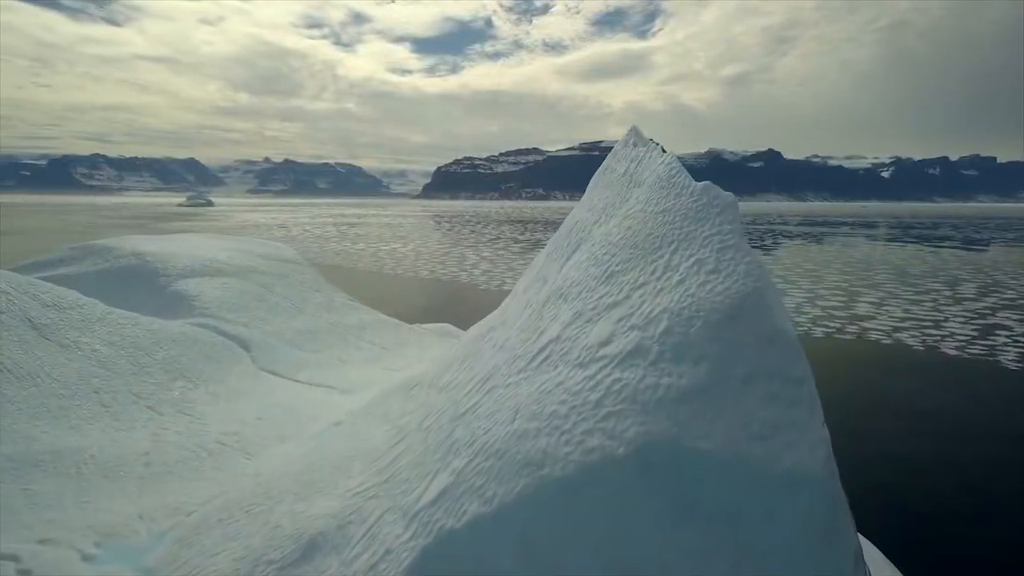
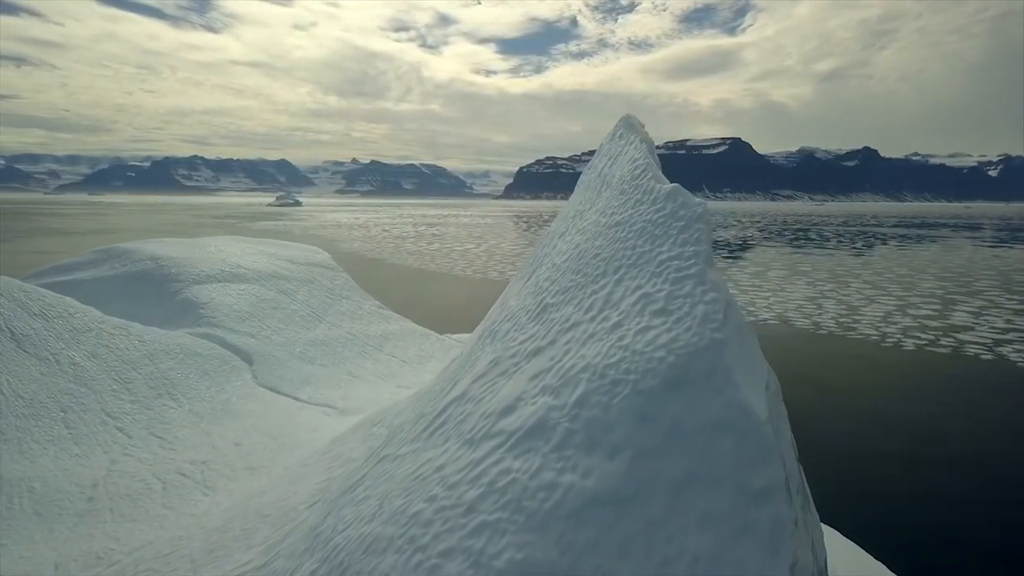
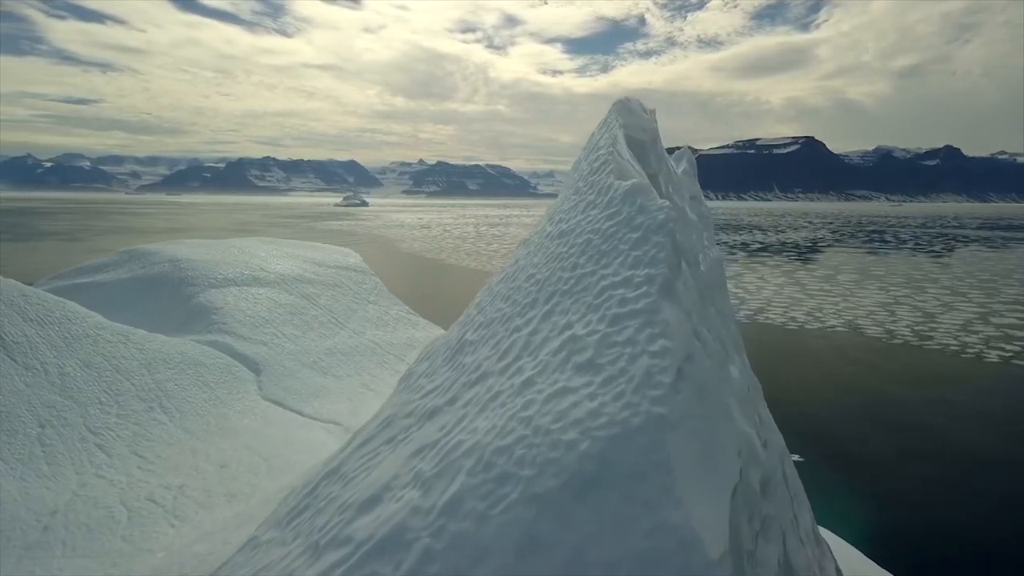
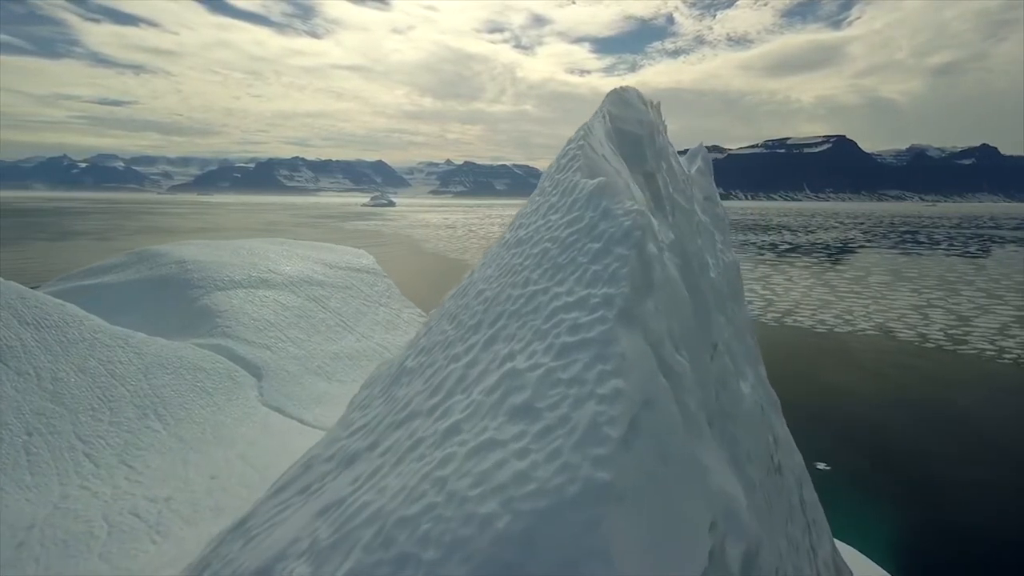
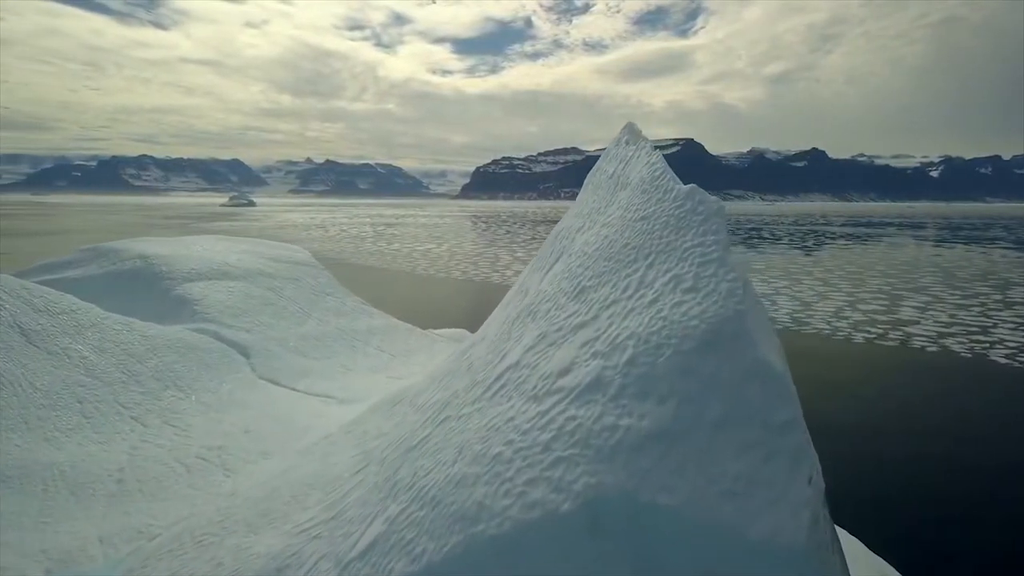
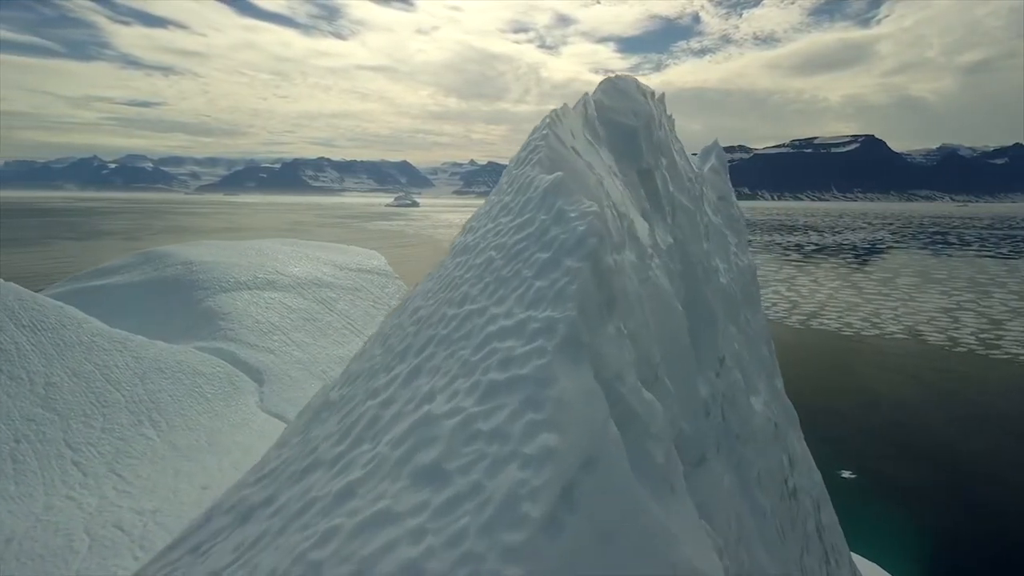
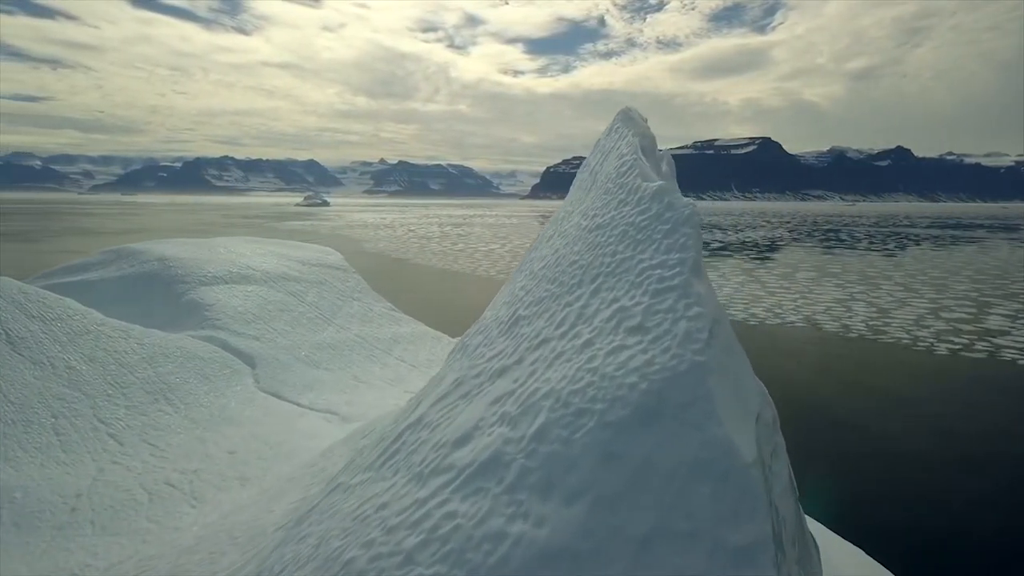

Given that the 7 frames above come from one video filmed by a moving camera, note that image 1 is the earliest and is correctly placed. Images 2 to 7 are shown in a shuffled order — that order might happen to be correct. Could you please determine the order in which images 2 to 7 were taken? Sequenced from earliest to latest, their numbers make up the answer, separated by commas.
5, 2, 7, 3, 4, 6
